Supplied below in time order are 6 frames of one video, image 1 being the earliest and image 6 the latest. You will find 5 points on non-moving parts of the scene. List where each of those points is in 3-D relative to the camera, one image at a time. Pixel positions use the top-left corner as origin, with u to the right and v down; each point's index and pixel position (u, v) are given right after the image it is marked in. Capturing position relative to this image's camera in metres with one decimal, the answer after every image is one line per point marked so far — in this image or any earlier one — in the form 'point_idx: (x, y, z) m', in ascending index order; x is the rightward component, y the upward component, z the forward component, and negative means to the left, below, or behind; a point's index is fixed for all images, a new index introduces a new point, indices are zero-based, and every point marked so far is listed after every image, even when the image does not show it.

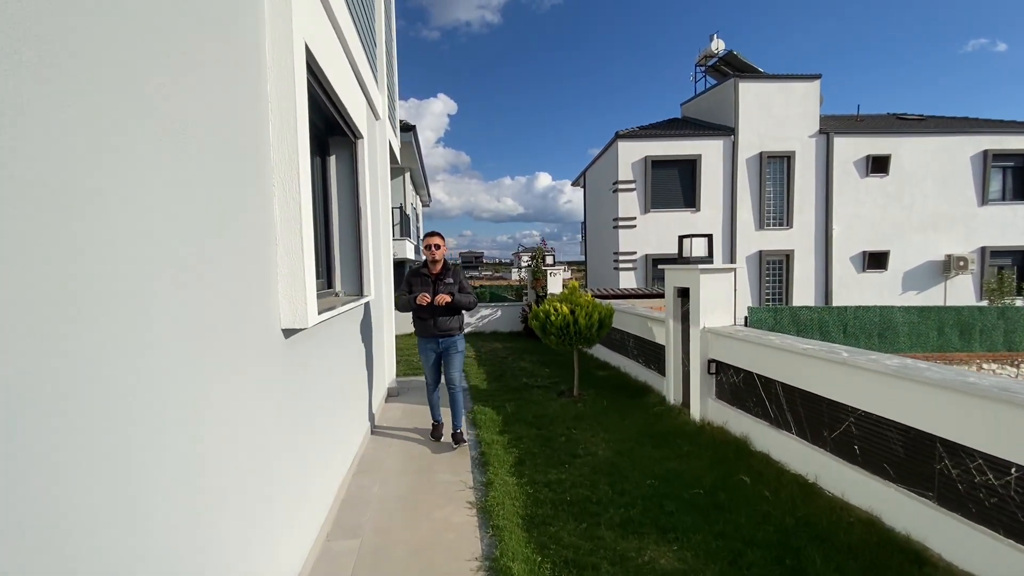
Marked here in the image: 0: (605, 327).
0: (+0.9, -0.4, +5.0) m
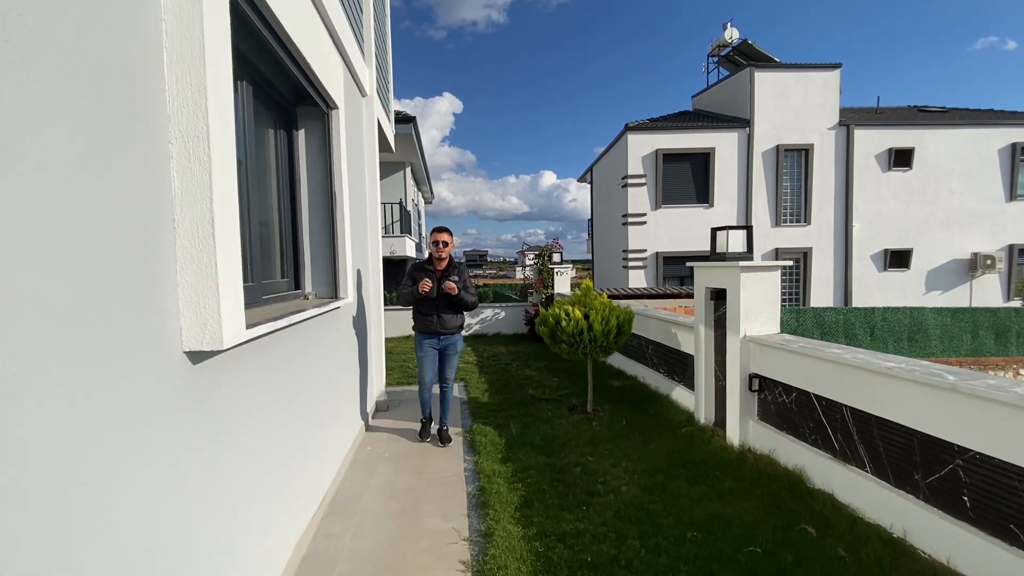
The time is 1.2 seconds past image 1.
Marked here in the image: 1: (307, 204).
0: (+1.0, -0.4, +4.3) m
1: (-1.4, +0.6, +3.3) m
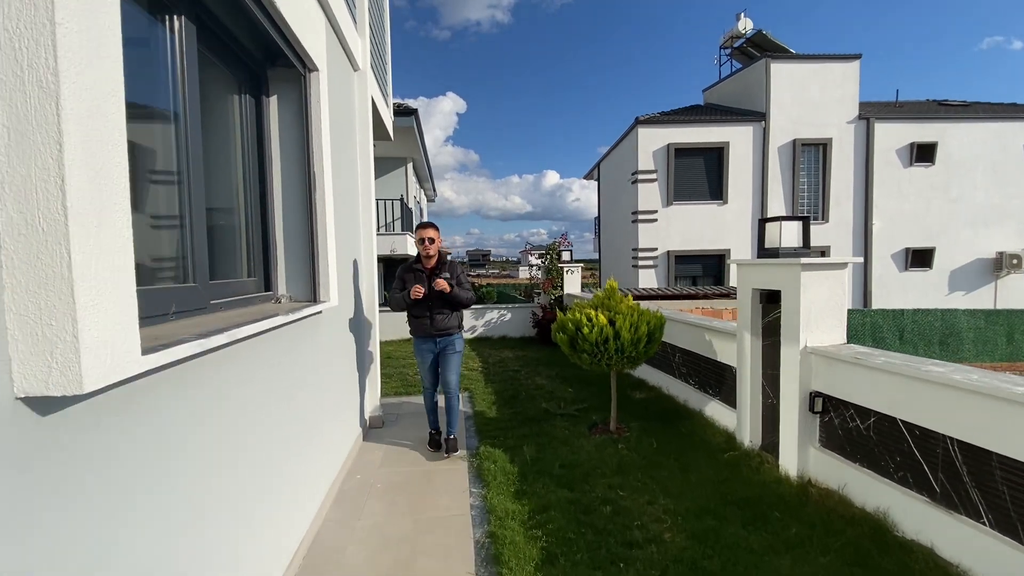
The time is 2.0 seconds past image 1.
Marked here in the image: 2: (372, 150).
0: (+1.1, -0.4, +3.7) m
1: (-1.3, +0.6, +2.7) m
2: (-1.2, +1.2, +4.4) m
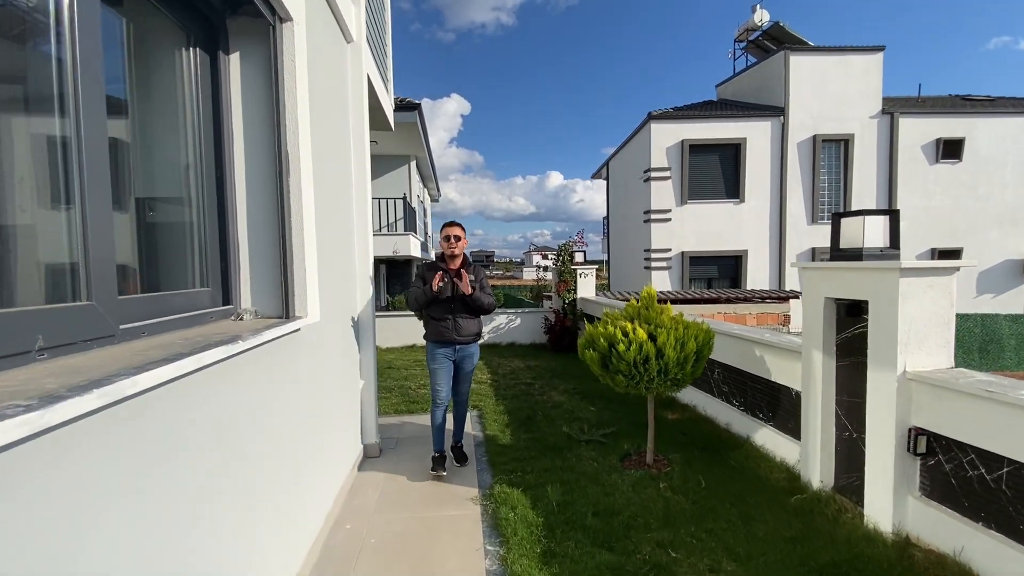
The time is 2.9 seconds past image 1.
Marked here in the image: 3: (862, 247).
0: (+1.2, -0.4, +3.1) m
1: (-1.2, +0.5, +2.1) m
2: (-1.1, +1.2, +3.9) m
3: (+1.9, +0.2, +2.8) m
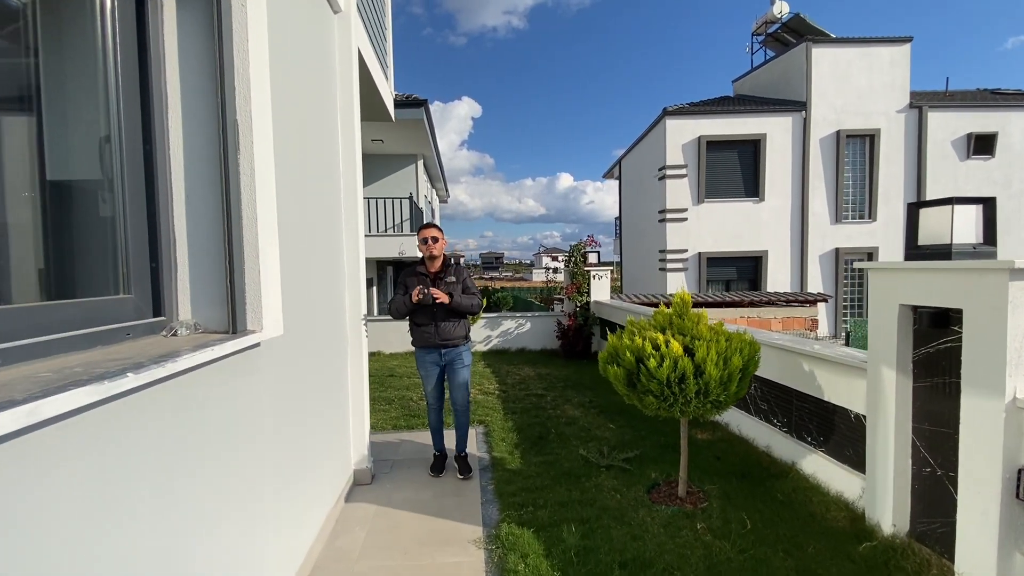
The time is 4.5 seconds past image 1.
0: (+1.2, -0.5, +2.6) m
1: (-1.1, +0.5, +1.7) m
2: (-1.0, +1.1, +3.4) m
3: (+2.0, +0.2, +2.3) m
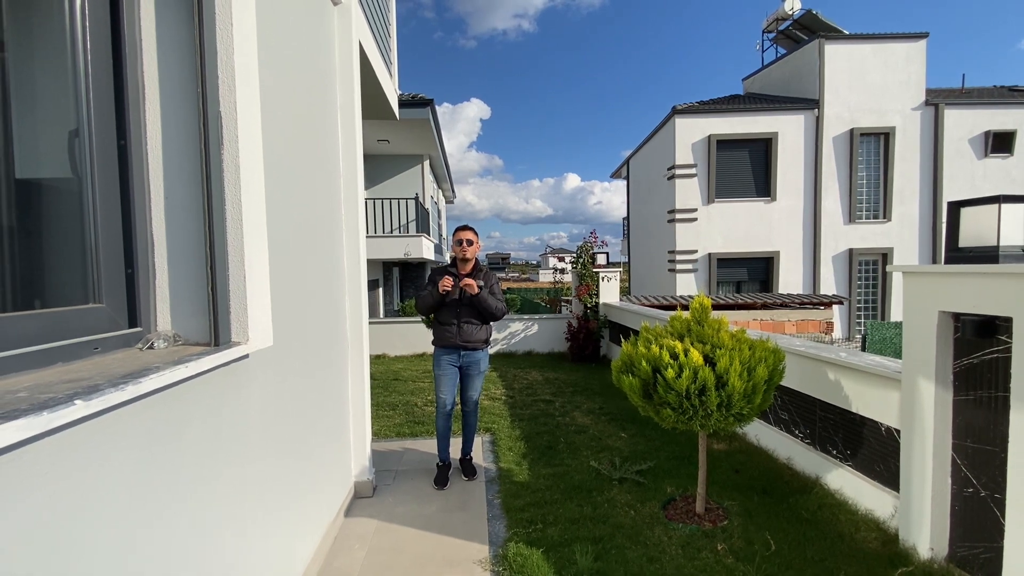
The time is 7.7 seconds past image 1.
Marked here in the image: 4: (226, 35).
0: (+1.3, -0.5, +2.5) m
1: (-1.1, +0.5, +1.6) m
2: (-1.0, +1.1, +3.3) m
3: (+2.0, +0.2, +2.1) m
4: (-0.9, +0.8, +1.6) m
